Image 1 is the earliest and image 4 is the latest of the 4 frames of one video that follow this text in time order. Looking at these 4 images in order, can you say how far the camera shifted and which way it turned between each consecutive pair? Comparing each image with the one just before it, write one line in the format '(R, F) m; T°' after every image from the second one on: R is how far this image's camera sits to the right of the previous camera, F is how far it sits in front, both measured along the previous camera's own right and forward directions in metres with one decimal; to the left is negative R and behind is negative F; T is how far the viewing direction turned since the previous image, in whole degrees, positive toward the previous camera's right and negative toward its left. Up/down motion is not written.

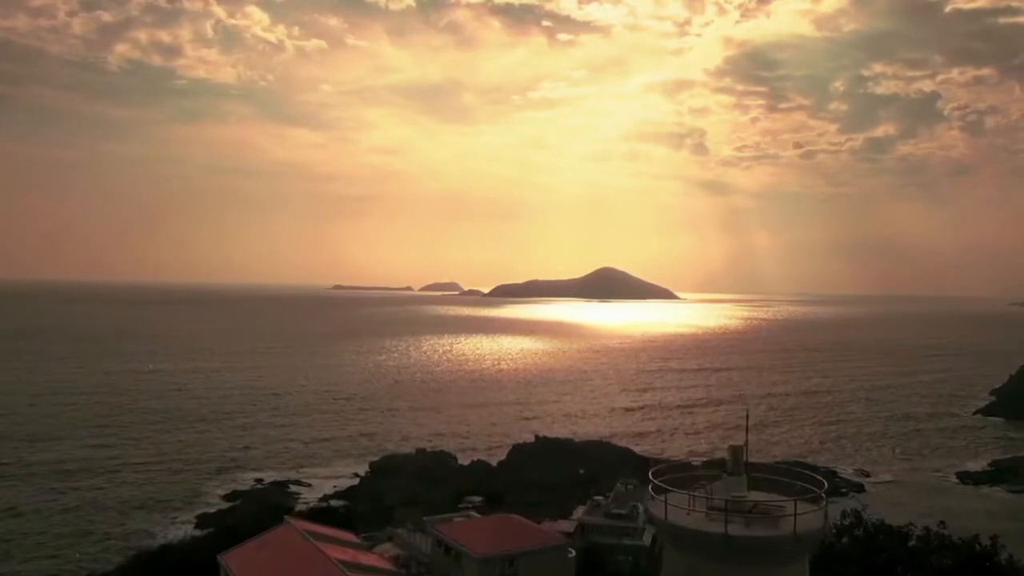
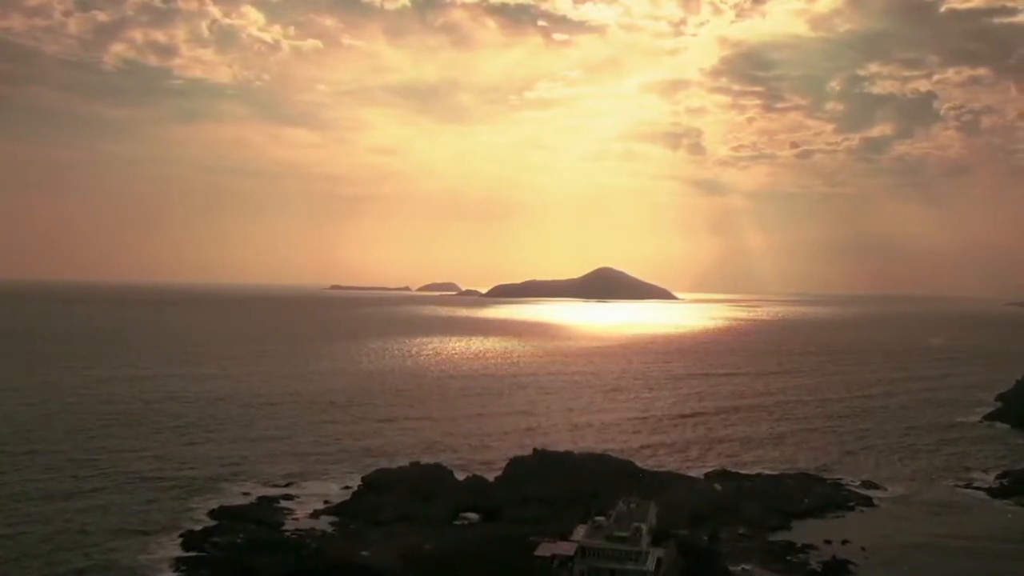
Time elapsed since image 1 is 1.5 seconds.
(0.0, +1.4) m; 0°
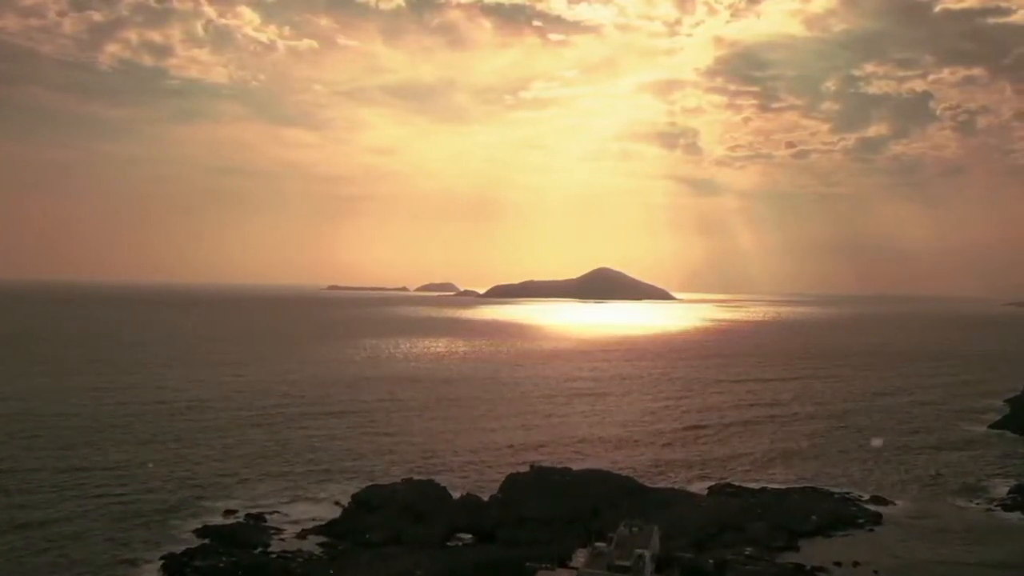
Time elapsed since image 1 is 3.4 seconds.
(0.0, +1.6) m; 0°
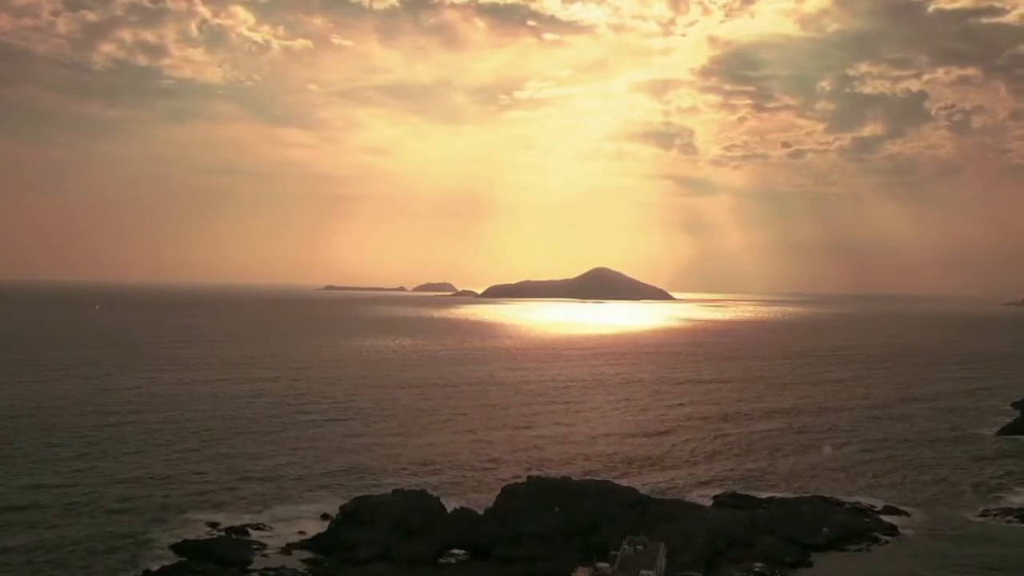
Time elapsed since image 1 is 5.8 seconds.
(0.0, +1.9) m; 0°
